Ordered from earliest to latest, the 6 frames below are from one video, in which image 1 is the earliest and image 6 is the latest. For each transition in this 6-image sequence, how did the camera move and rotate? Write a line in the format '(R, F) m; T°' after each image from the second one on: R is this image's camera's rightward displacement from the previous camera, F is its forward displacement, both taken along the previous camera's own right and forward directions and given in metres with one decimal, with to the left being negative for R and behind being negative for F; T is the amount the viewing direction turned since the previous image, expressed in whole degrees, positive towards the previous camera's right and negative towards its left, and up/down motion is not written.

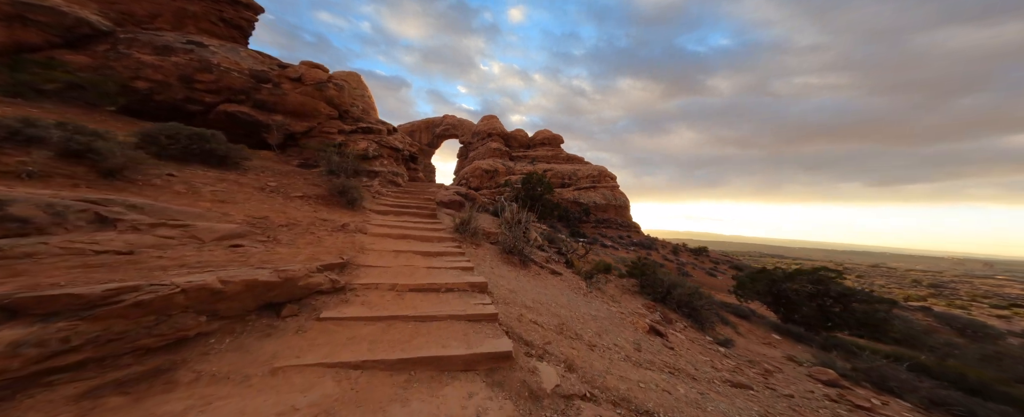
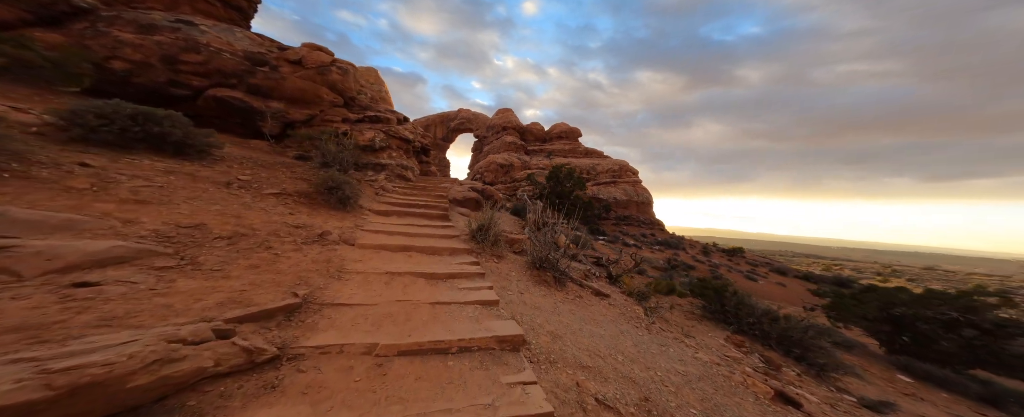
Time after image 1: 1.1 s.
(-0.4, +1.8) m; -3°
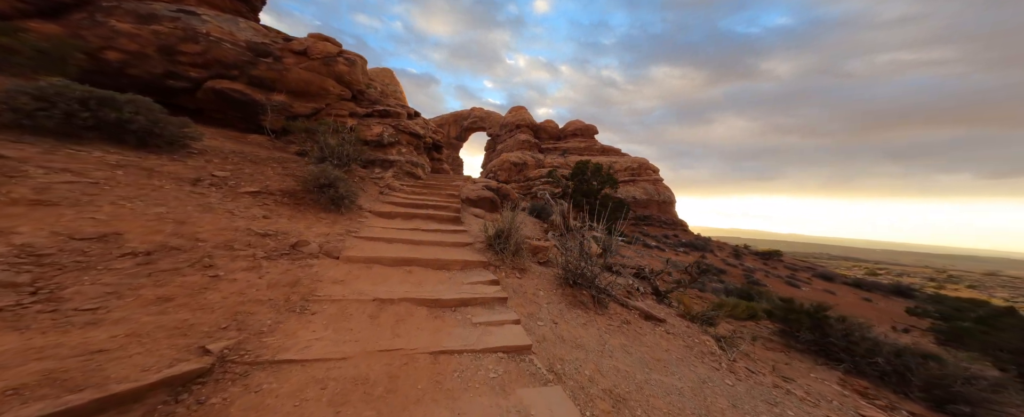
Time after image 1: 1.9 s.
(-0.2, +1.2) m; -3°
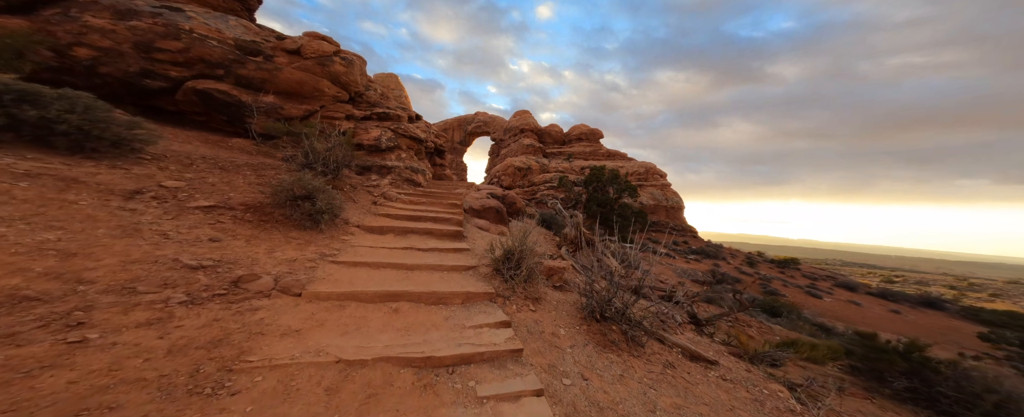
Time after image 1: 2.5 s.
(-0.1, +0.9) m; -1°
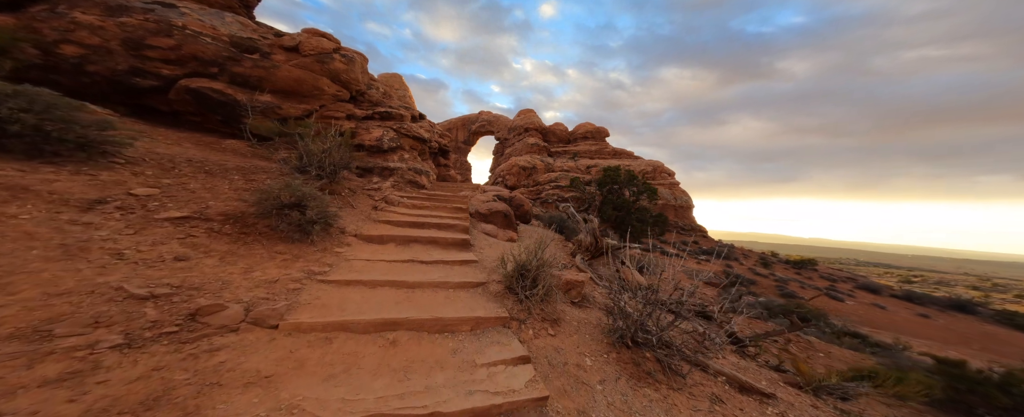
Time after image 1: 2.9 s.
(-0.1, +0.6) m; -1°
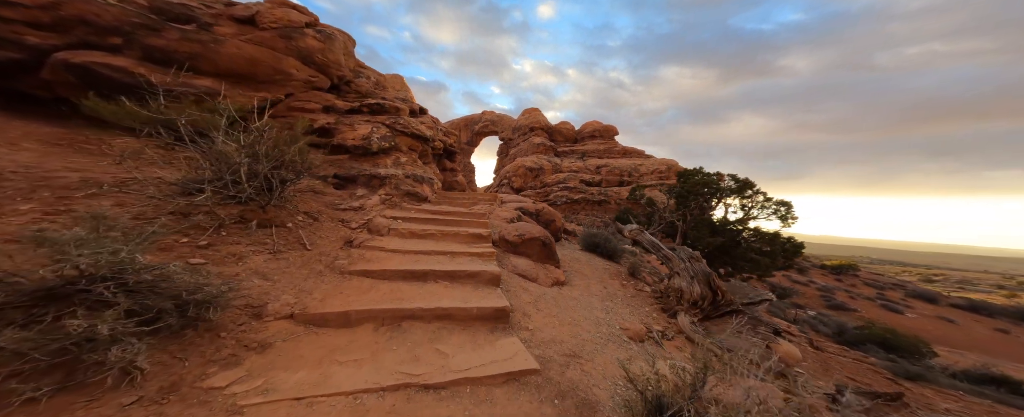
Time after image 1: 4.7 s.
(-0.8, +2.6) m; 0°
